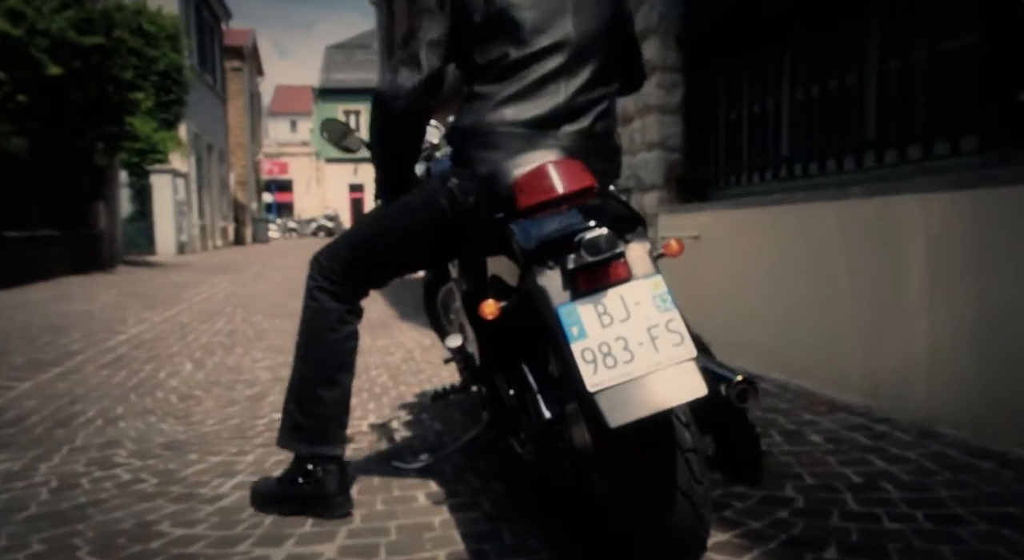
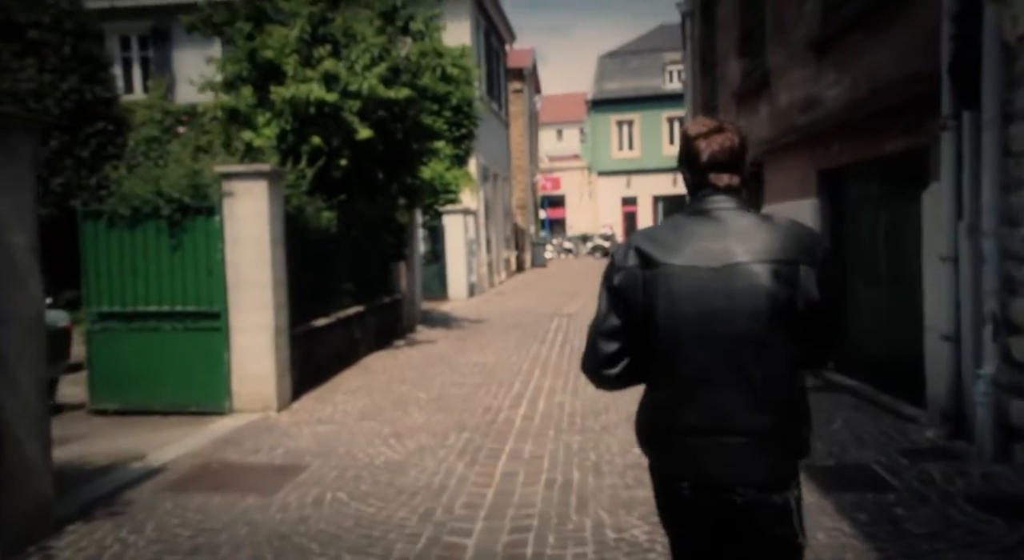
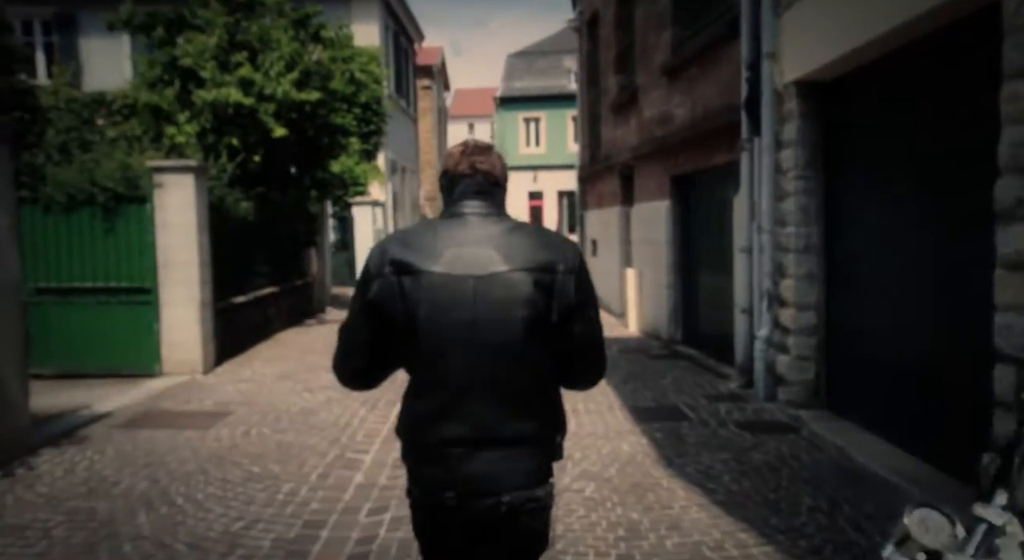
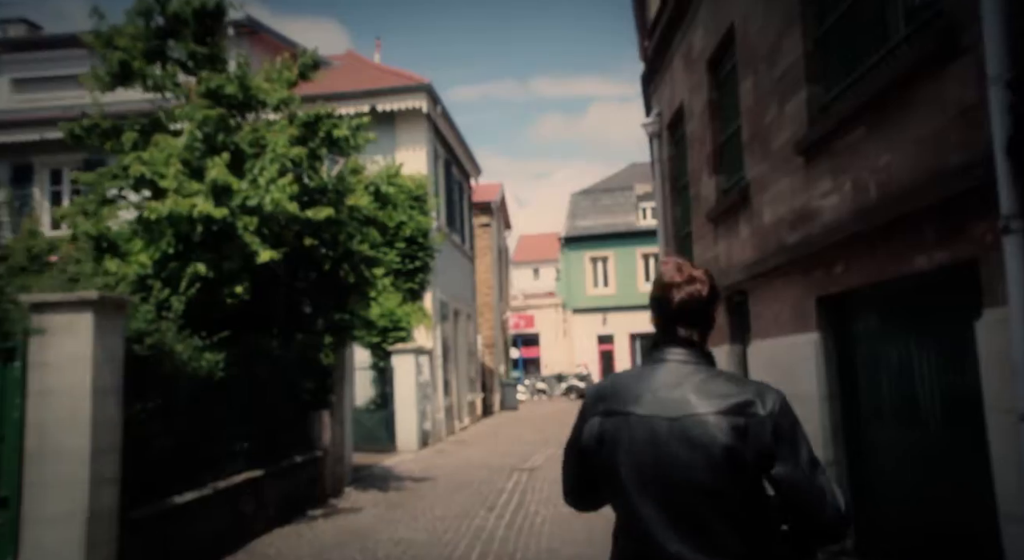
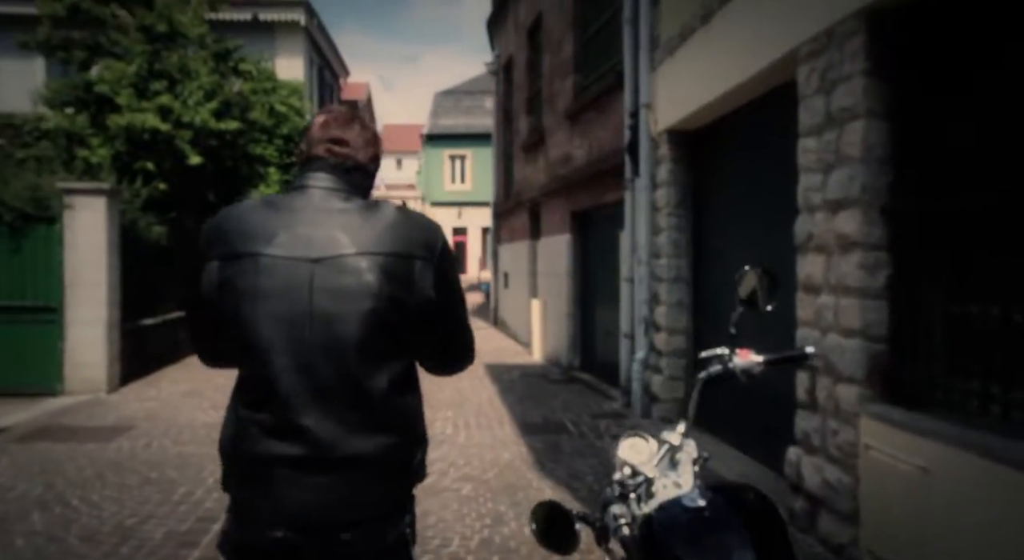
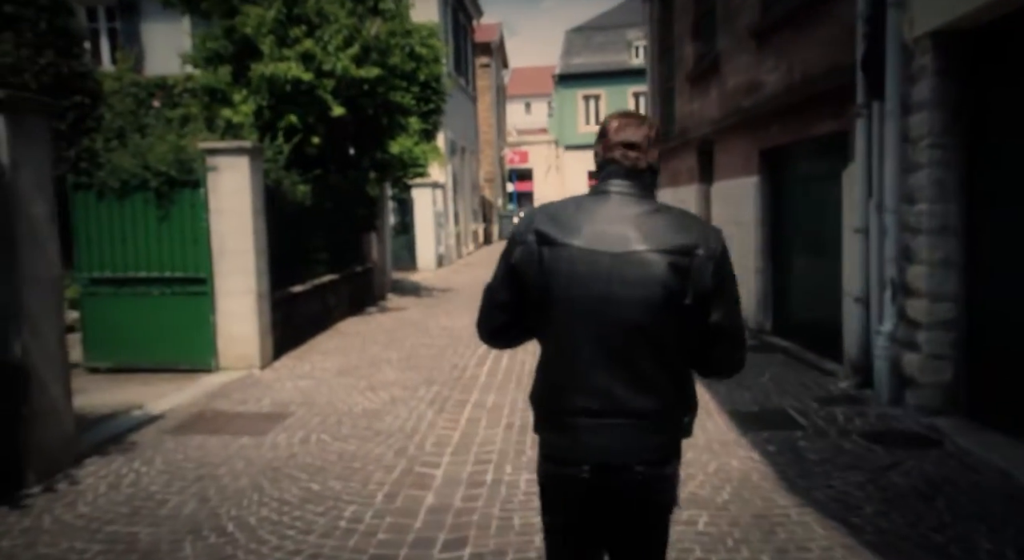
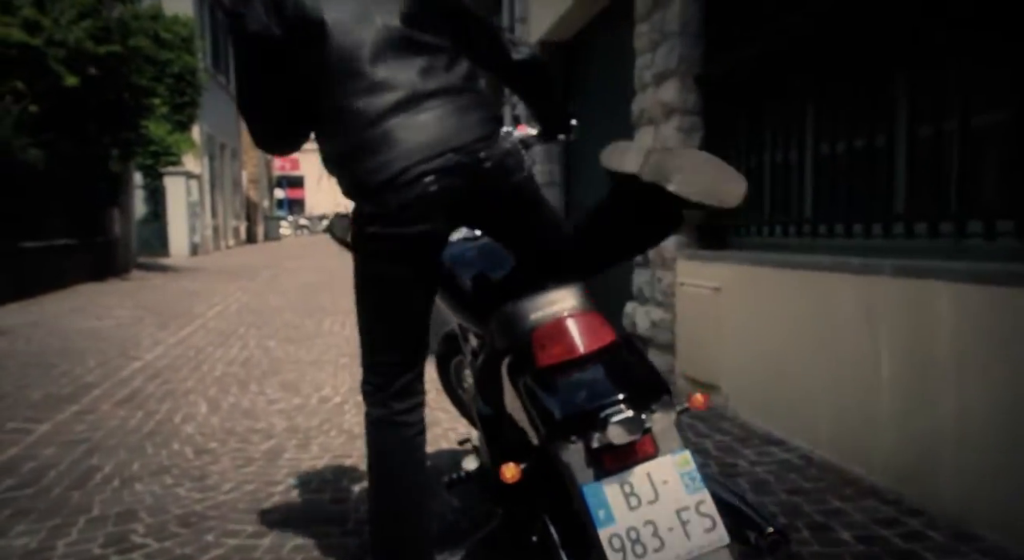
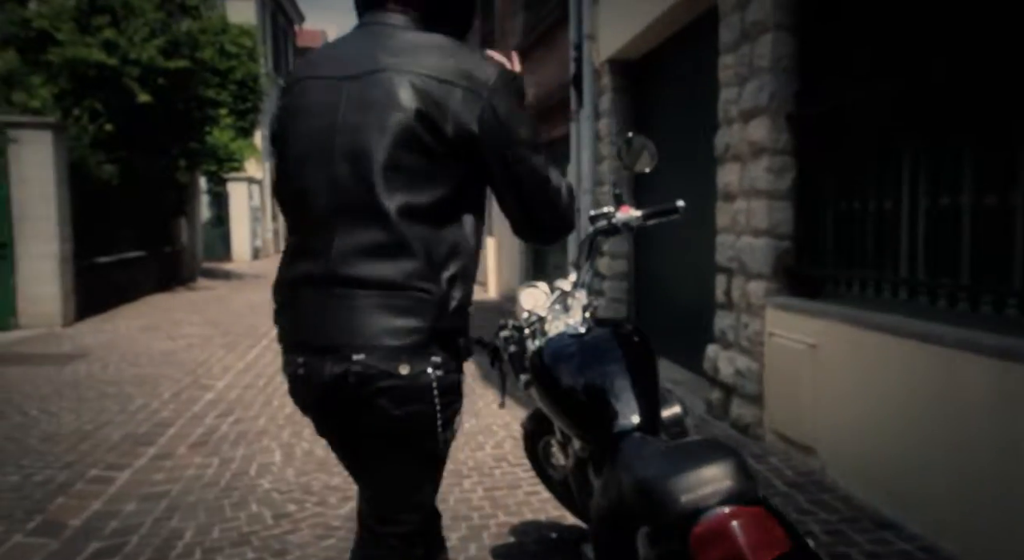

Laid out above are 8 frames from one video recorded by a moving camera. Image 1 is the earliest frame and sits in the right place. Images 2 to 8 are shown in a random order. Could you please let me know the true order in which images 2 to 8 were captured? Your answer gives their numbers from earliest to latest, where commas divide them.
7, 8, 5, 3, 6, 2, 4
